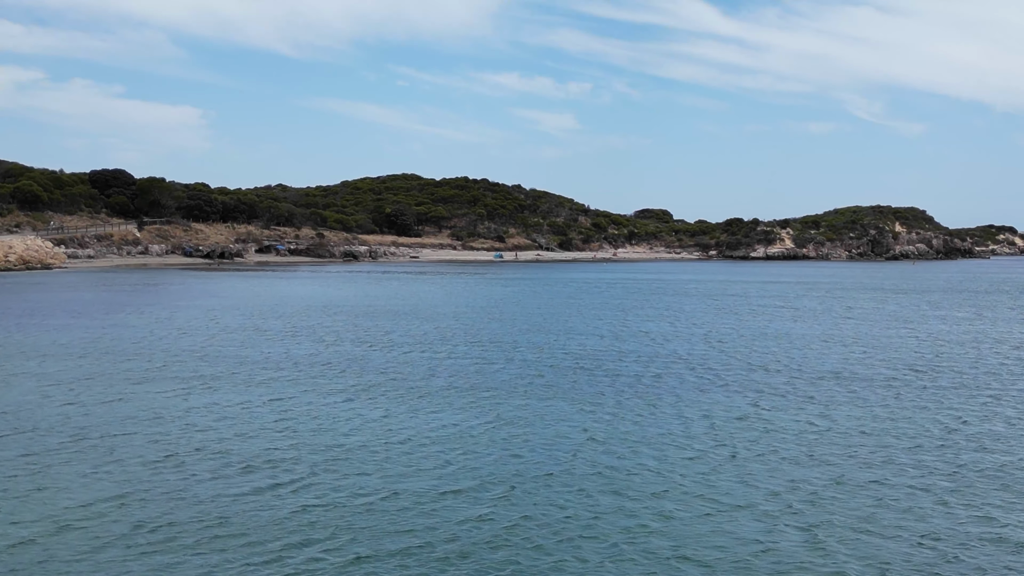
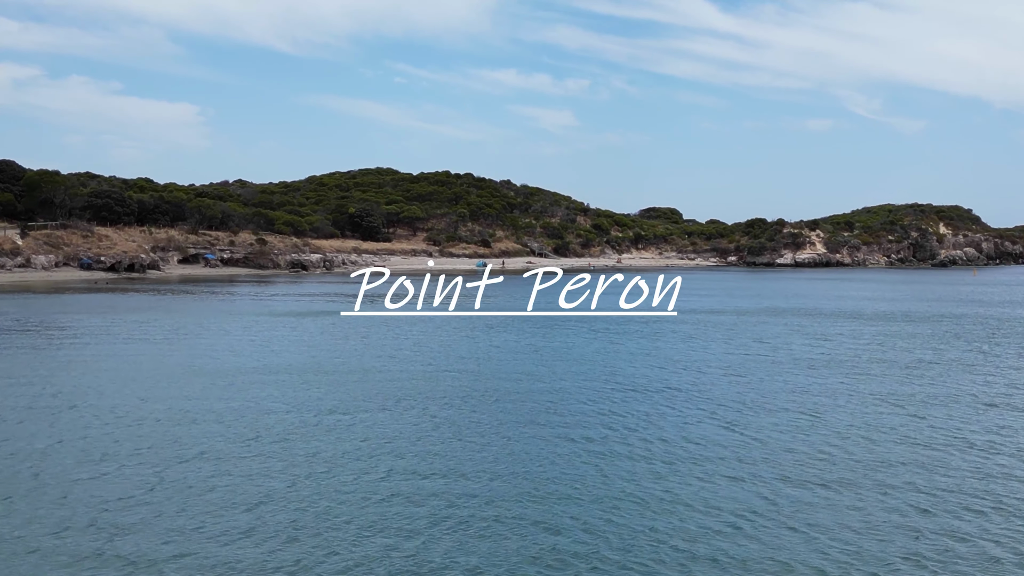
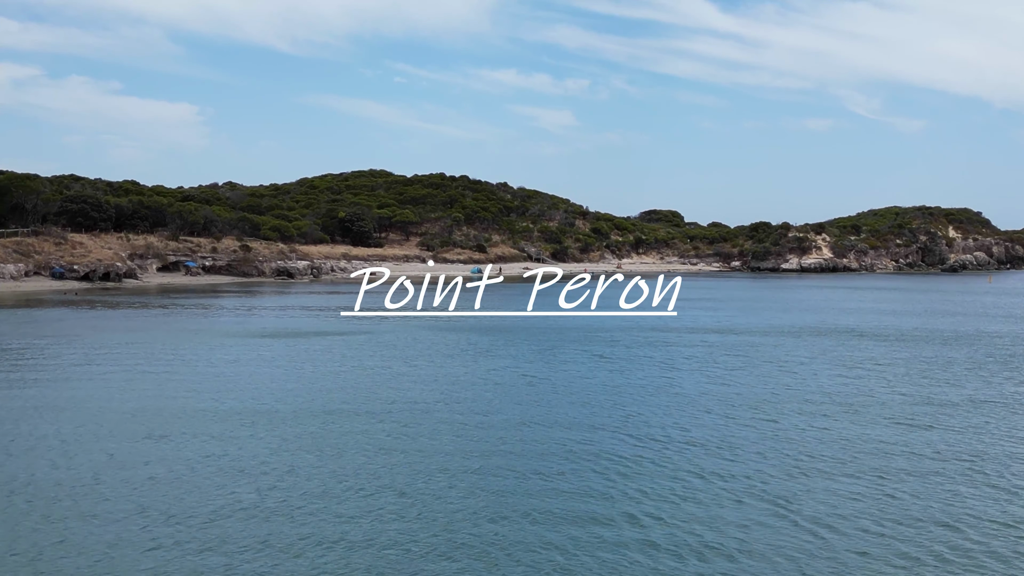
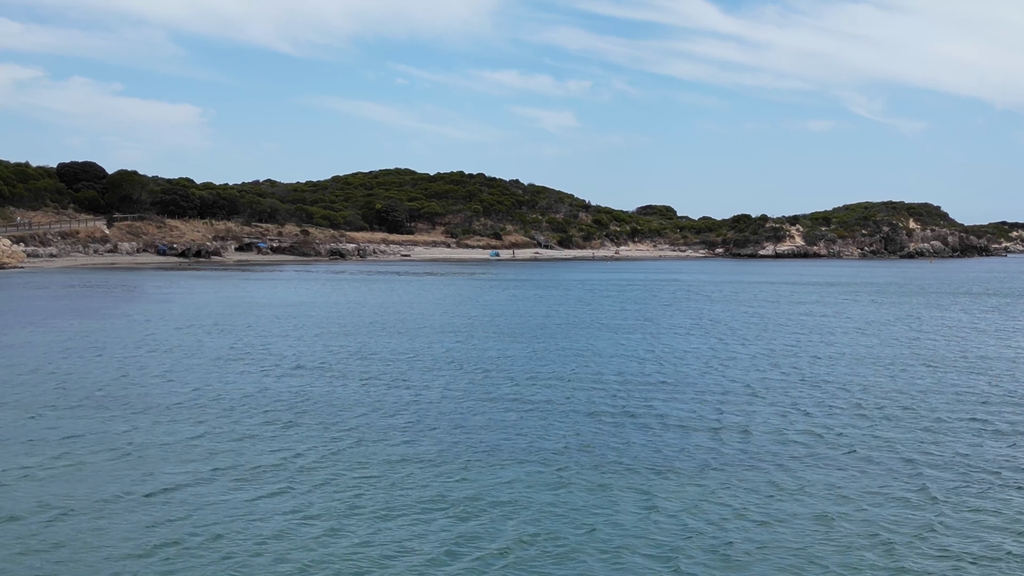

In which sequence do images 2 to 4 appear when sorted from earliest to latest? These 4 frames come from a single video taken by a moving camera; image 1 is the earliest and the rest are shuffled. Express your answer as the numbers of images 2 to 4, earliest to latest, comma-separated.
4, 2, 3
